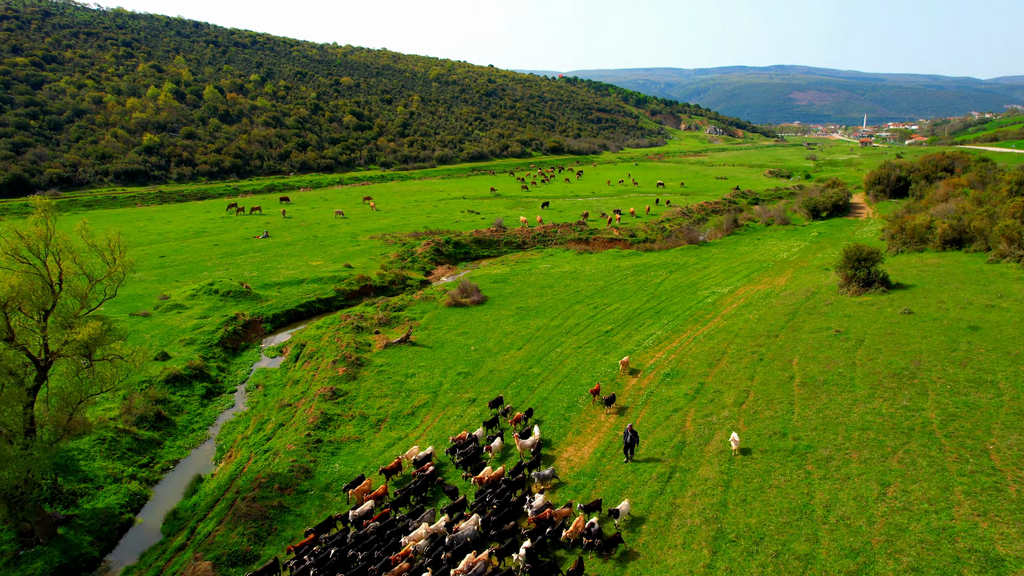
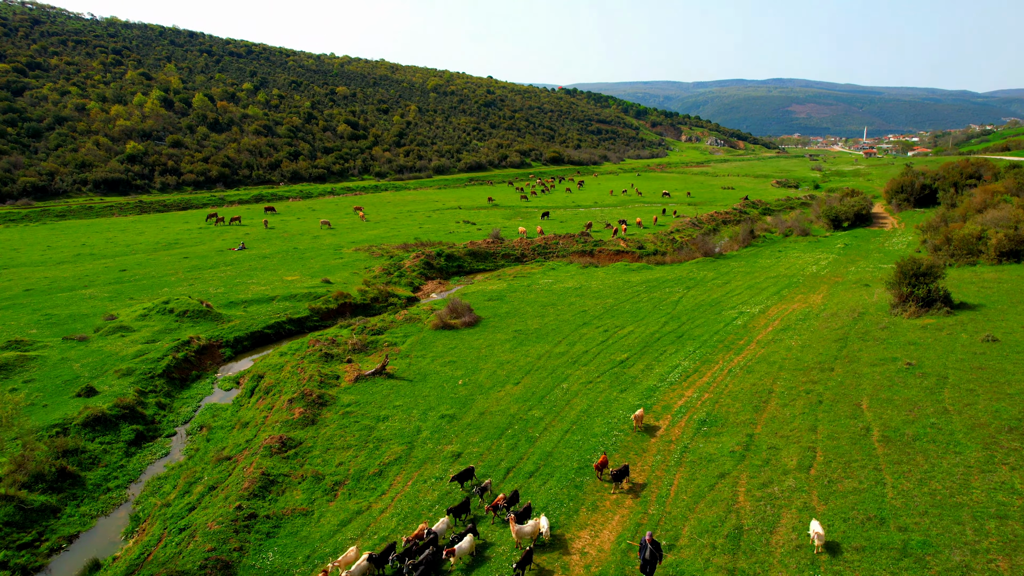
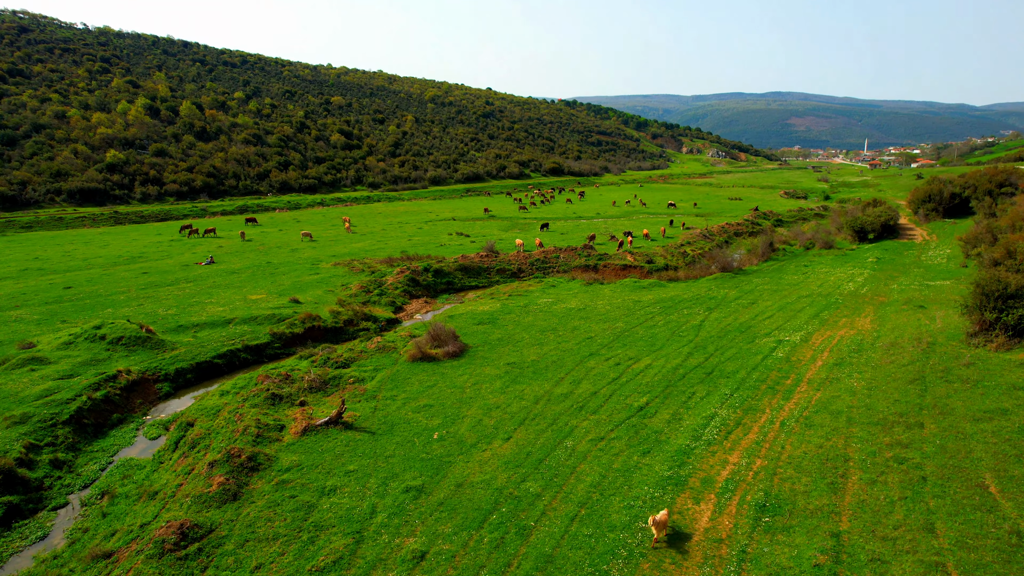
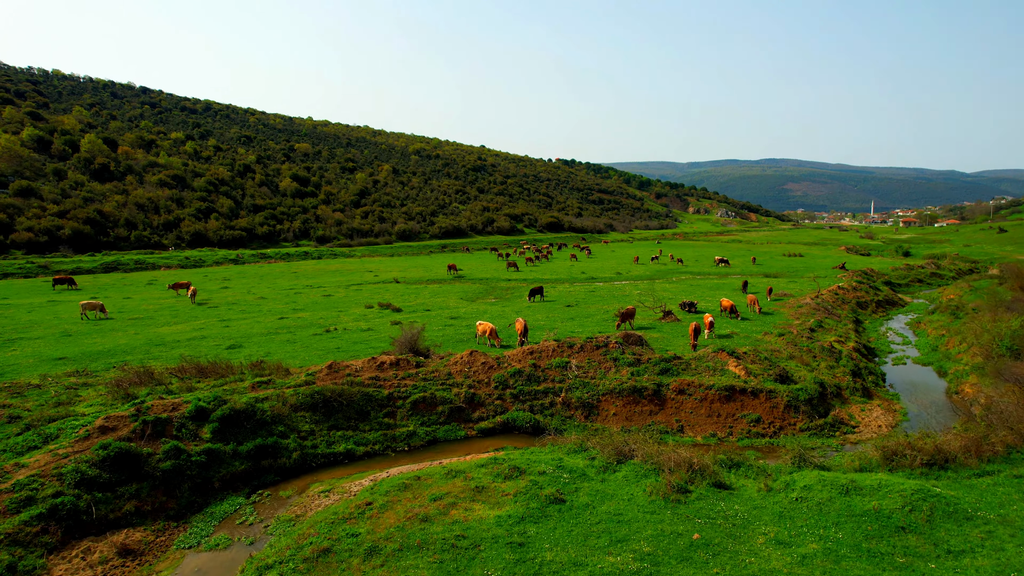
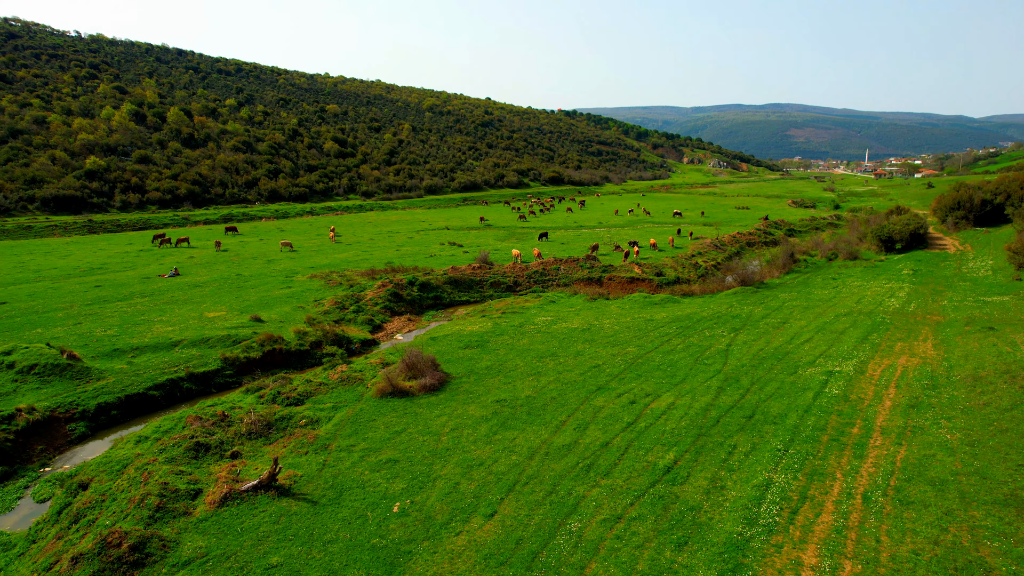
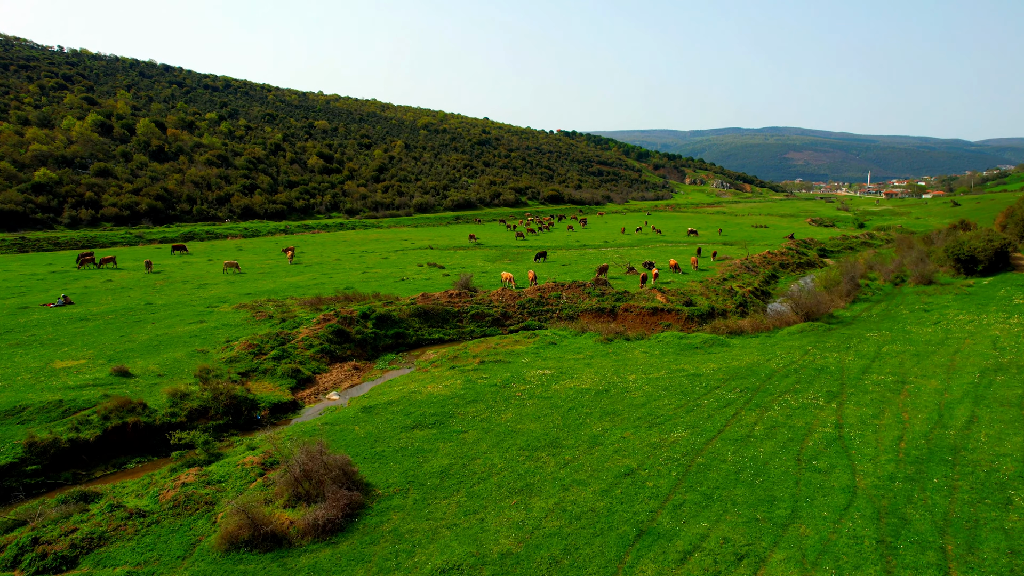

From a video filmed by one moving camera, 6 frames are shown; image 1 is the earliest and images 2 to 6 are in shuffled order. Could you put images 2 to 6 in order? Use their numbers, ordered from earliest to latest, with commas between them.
2, 3, 5, 6, 4
